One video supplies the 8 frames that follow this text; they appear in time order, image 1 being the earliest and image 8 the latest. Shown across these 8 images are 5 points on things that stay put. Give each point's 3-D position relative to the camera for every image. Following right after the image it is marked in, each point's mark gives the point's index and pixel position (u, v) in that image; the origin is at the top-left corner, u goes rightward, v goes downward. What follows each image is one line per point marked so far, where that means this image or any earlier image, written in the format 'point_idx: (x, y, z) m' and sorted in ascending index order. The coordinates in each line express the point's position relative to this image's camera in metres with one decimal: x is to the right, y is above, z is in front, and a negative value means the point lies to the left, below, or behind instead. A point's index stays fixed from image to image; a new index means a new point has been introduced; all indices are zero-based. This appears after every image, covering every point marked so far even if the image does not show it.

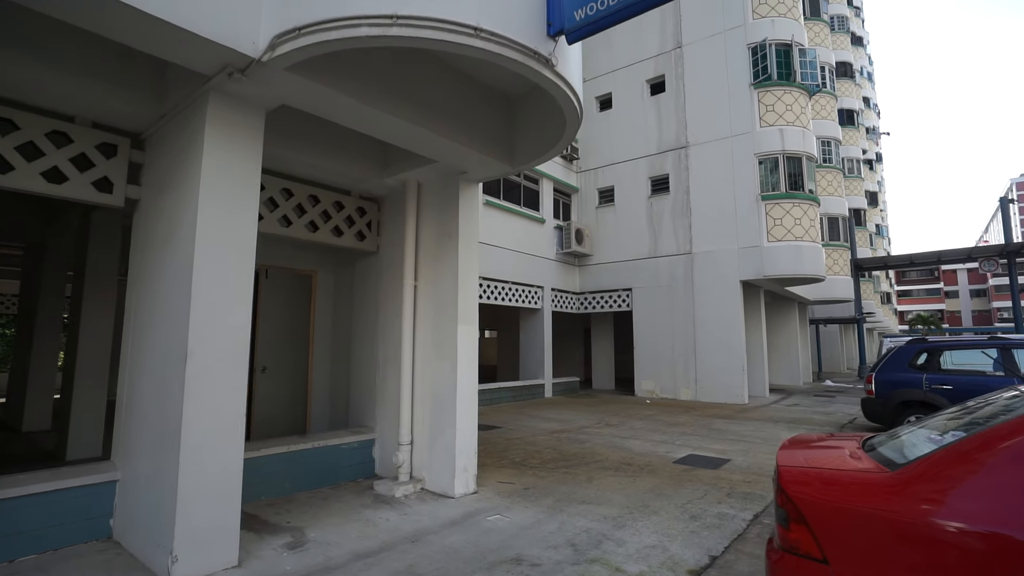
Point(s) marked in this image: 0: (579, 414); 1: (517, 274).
0: (+1.3, -2.5, +10.6) m
1: (+0.1, +0.4, +13.7) m
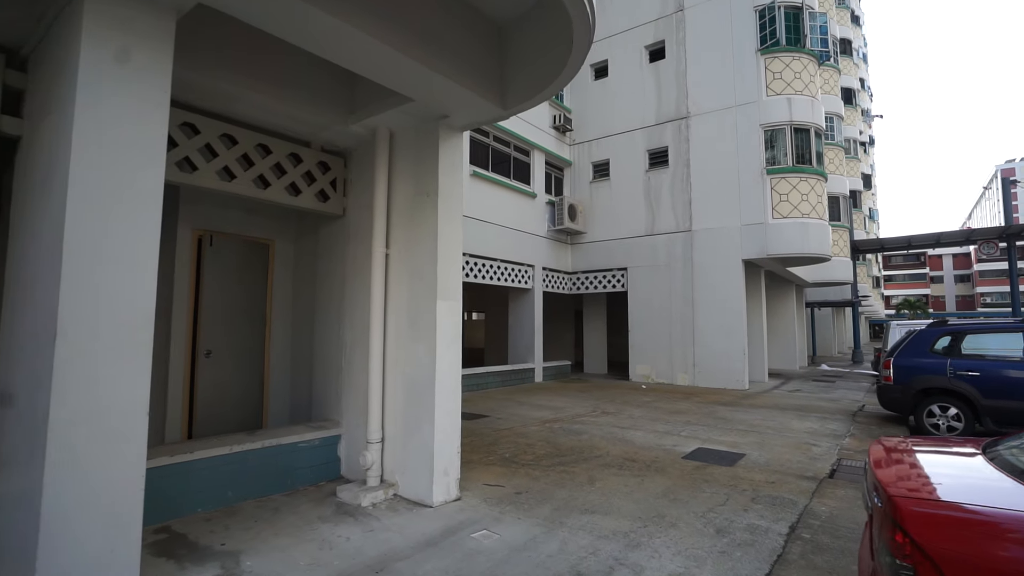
0: (+1.1, -2.1, +9.9) m
1: (-0.1, +0.9, +12.8) m
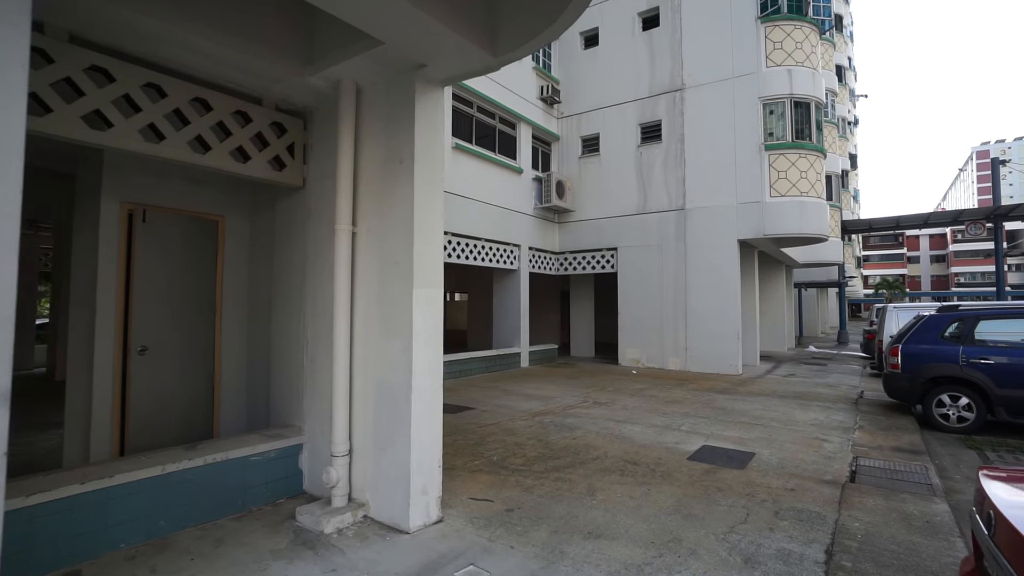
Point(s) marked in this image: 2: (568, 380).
0: (+0.9, -1.8, +9.4) m
1: (-0.5, +1.3, +12.1) m
2: (+1.1, -1.8, +10.7) m
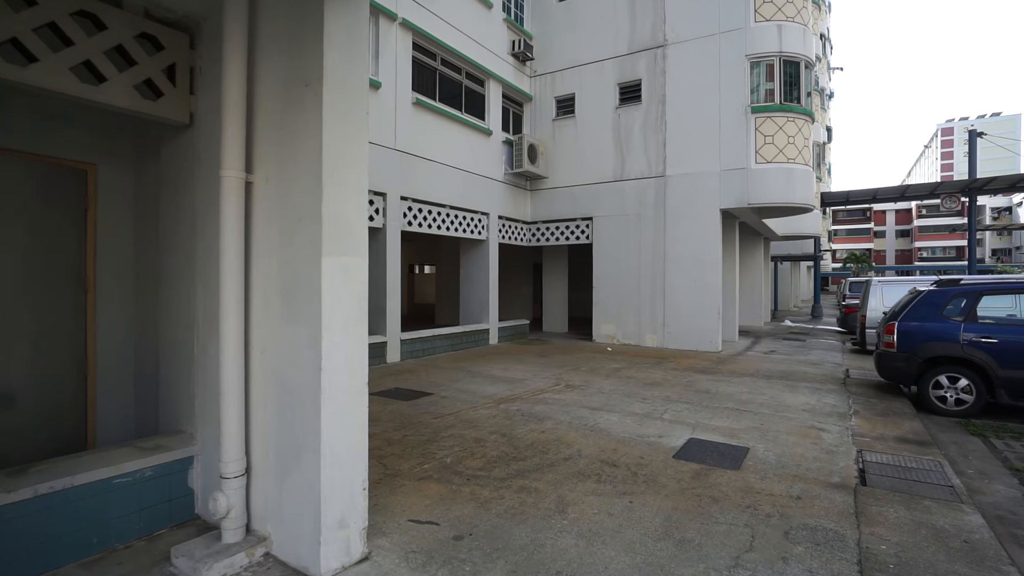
0: (+0.3, -1.3, +8.6) m
1: (-1.1, +1.9, +11.1) m
2: (+0.5, -1.3, +9.9) m
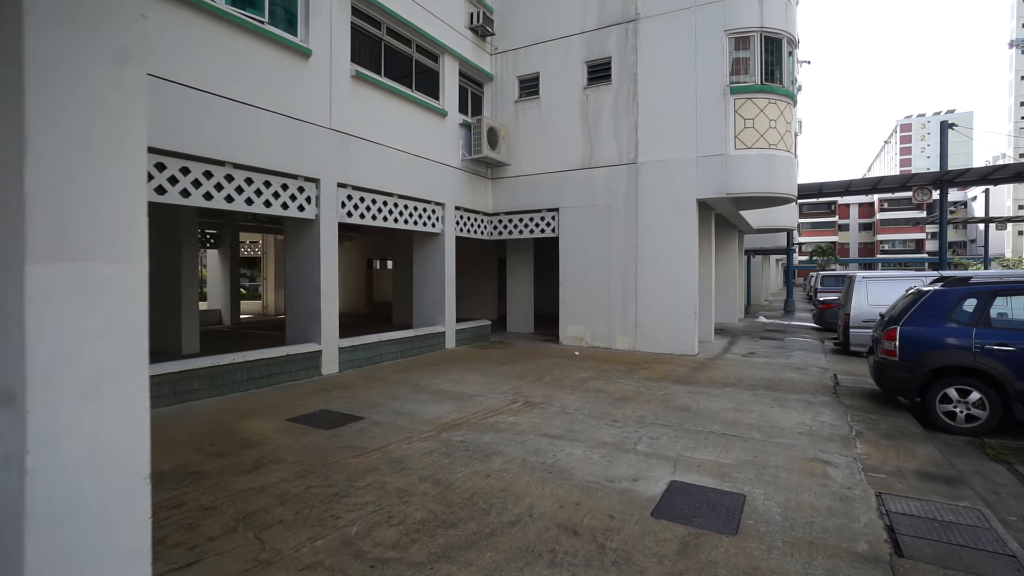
0: (-0.3, -1.3, +7.5) m
1: (-1.9, +1.9, +9.9) m
2: (-0.2, -1.3, +8.8) m
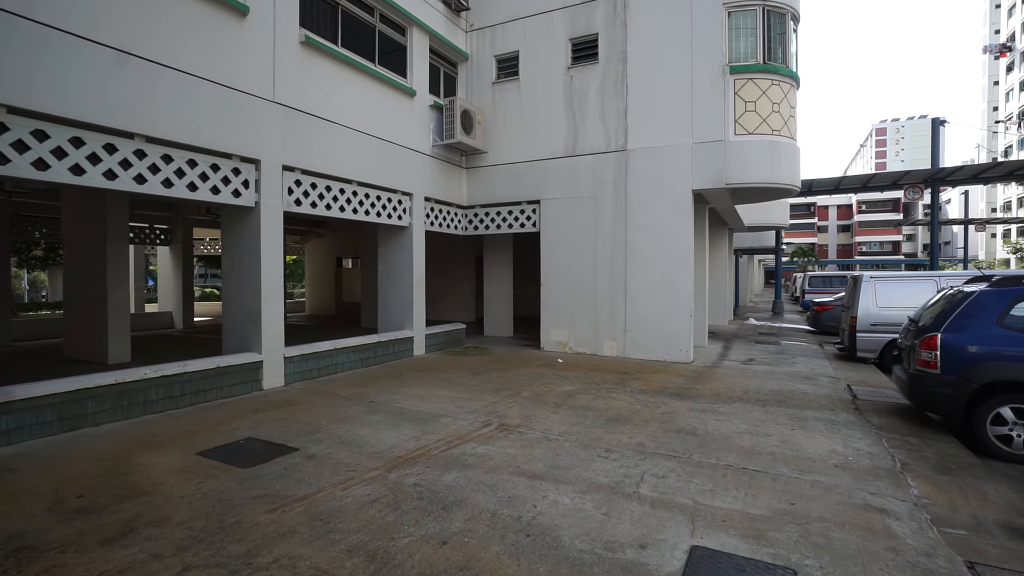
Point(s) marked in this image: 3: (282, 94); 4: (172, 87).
0: (-0.6, -1.3, +6.4) m
1: (-2.3, +1.9, +8.8) m
2: (-0.6, -1.3, +7.7) m
3: (-3.1, +2.6, +7.3) m
4: (-3.7, +2.2, +6.0) m
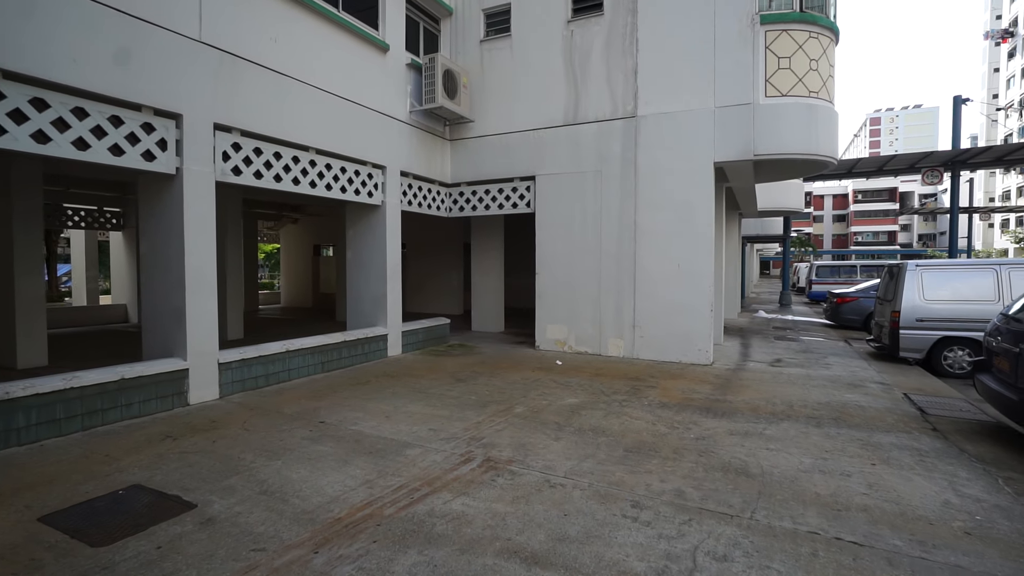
0: (-0.7, -1.2, +5.0) m
1: (-2.4, +2.0, +7.3) m
2: (-0.7, -1.2, +6.3) m
3: (-3.2, +2.7, +5.8) m
4: (-3.8, +2.3, +4.5) m
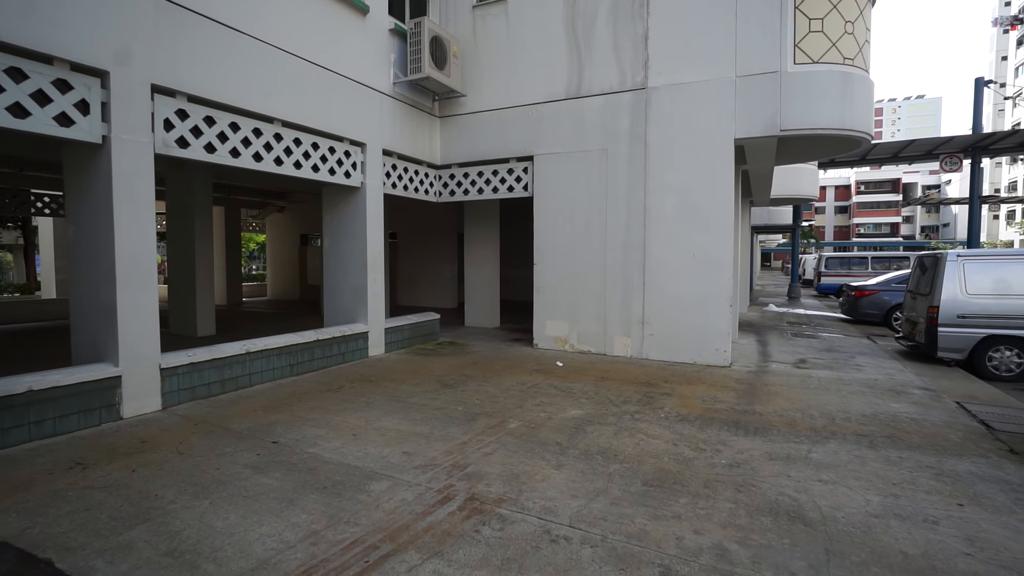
0: (-0.8, -1.2, +4.2) m
1: (-2.5, +2.1, +6.4) m
2: (-0.8, -1.1, +5.5) m
3: (-3.2, +2.8, +4.9) m
4: (-3.9, +2.4, +3.6) m
